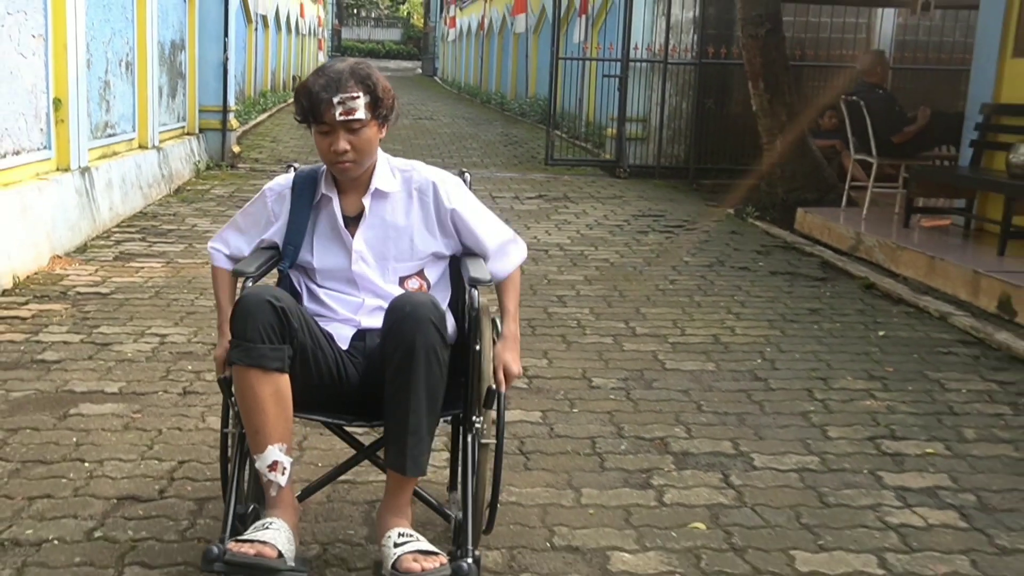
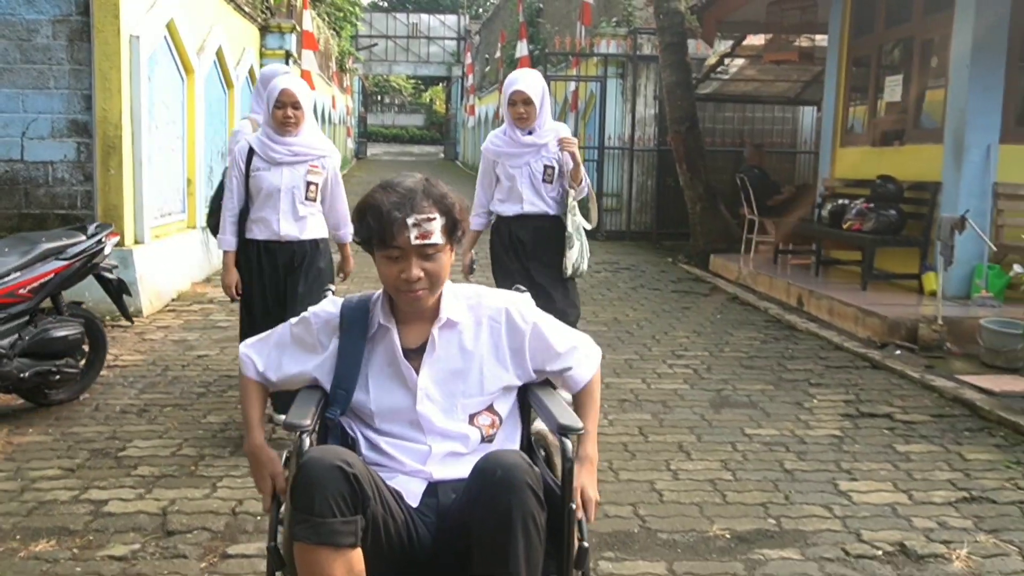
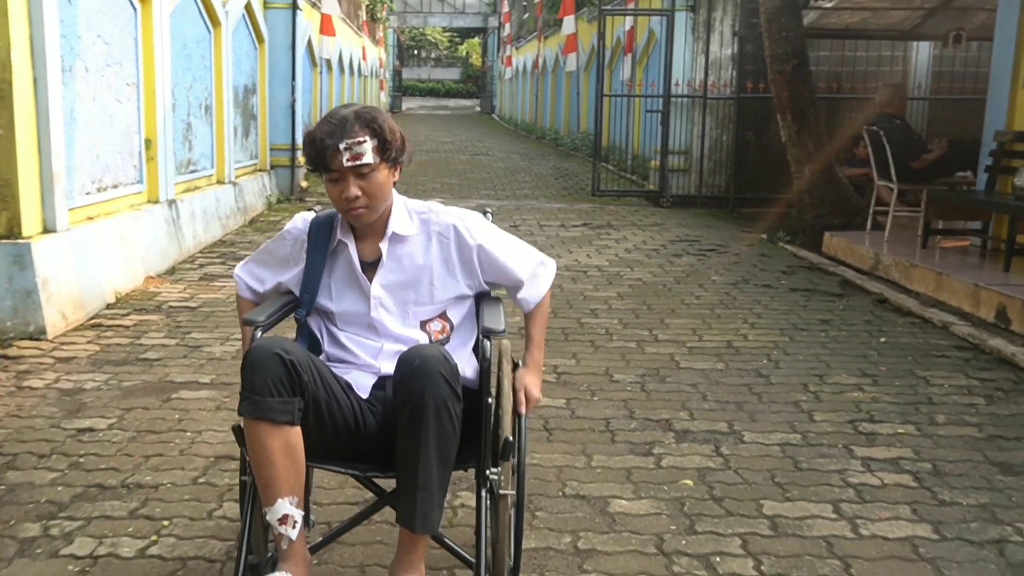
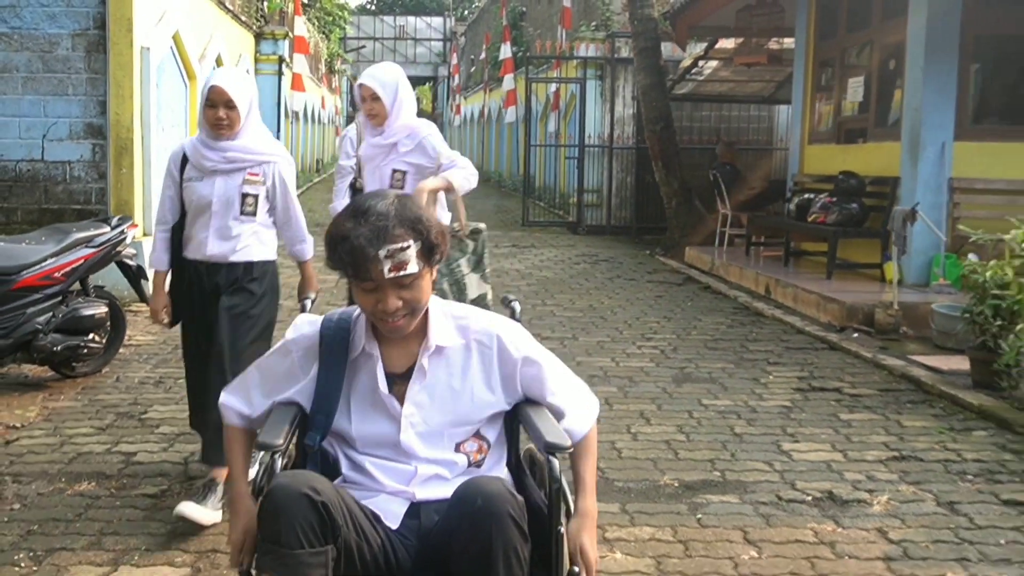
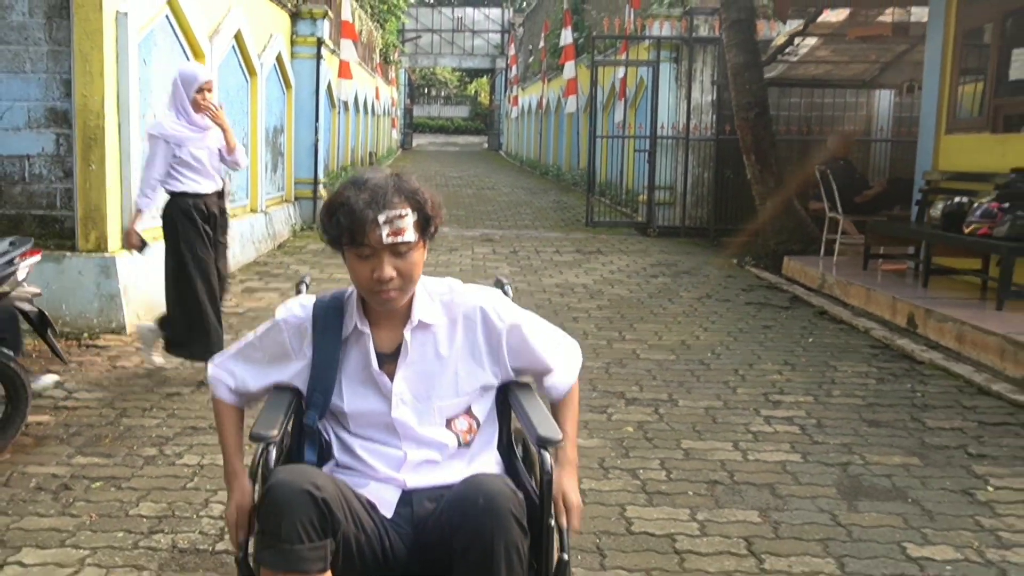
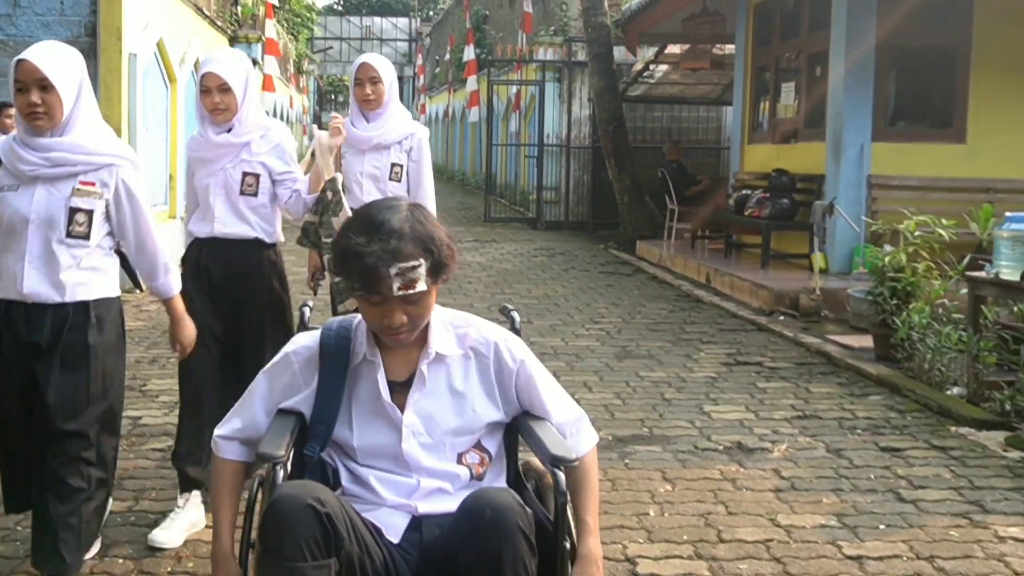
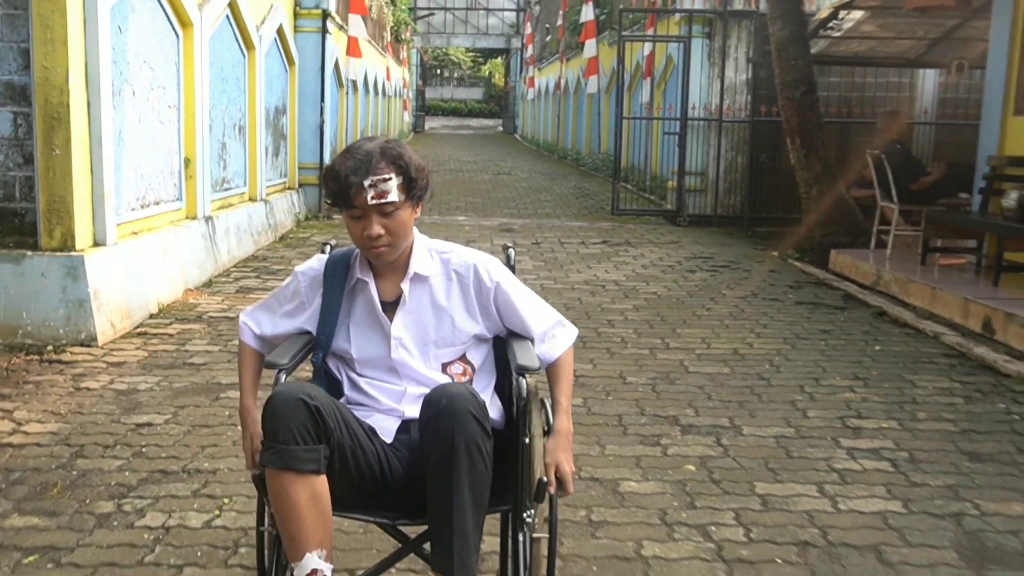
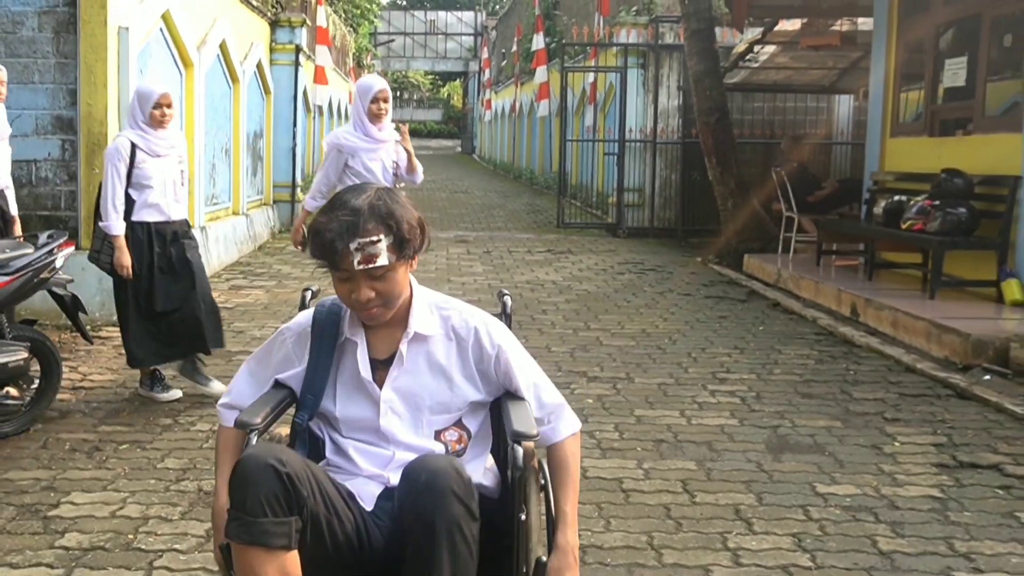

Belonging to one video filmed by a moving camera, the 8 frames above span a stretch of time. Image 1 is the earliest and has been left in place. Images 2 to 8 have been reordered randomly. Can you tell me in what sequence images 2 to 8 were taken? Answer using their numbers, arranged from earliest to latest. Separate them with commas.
3, 7, 5, 8, 2, 4, 6
